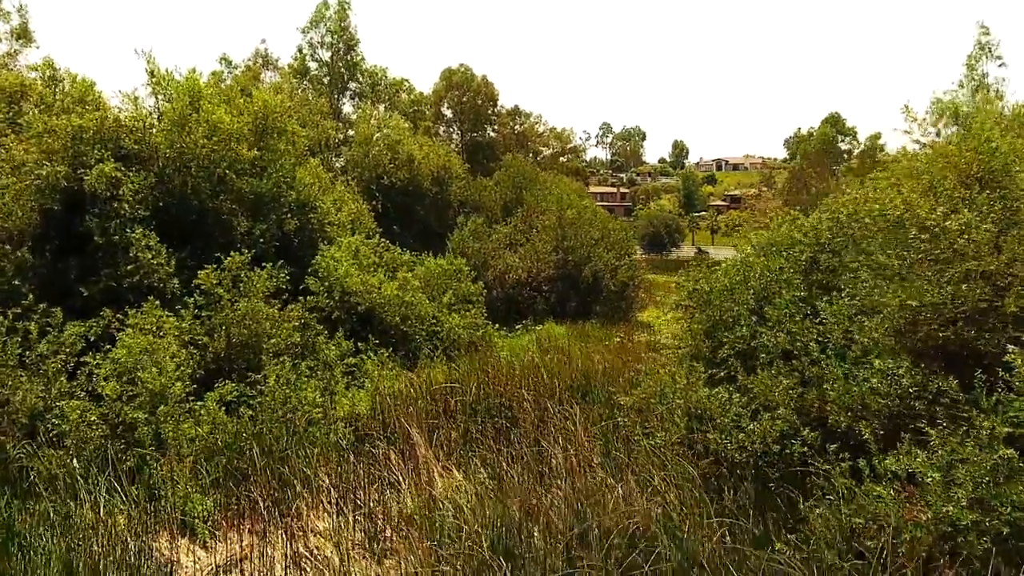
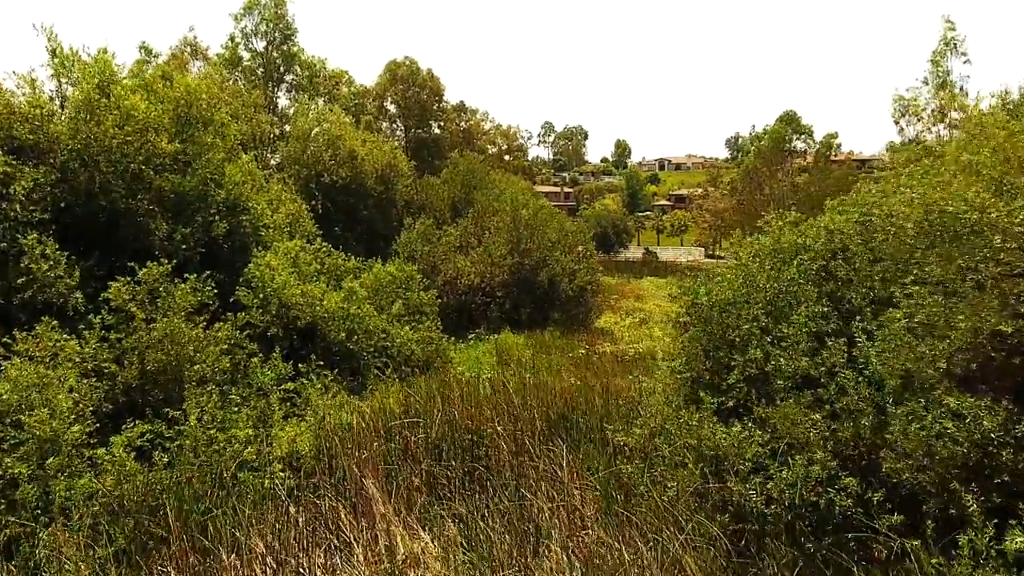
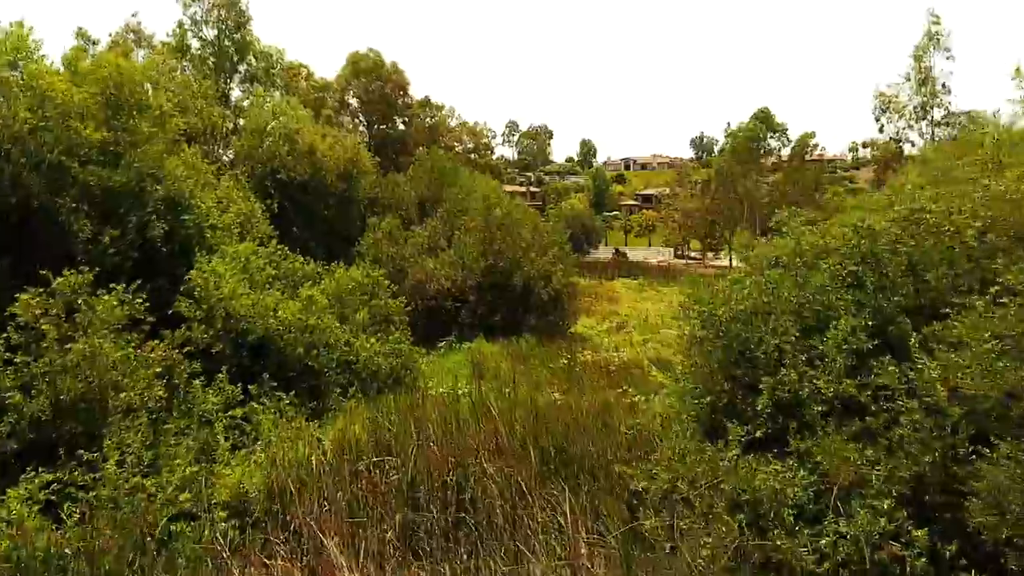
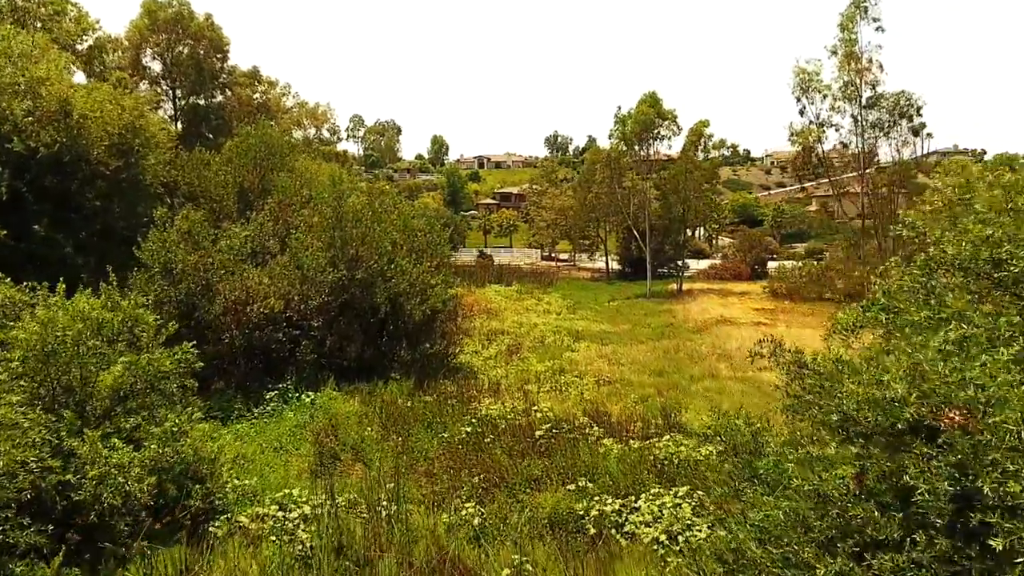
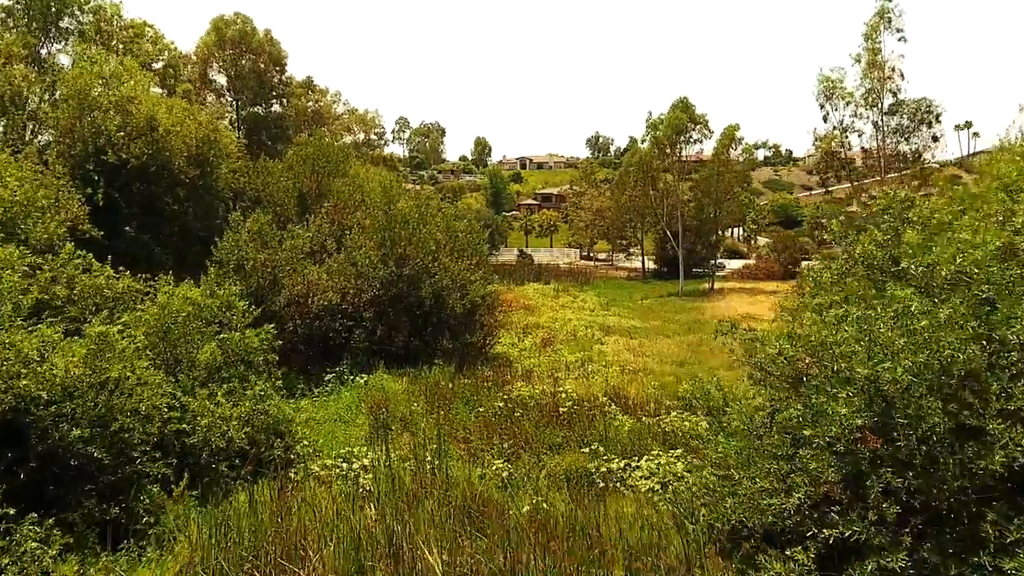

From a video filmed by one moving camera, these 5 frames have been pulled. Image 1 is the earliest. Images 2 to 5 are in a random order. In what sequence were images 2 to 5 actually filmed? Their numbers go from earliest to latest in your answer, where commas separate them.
2, 3, 5, 4
